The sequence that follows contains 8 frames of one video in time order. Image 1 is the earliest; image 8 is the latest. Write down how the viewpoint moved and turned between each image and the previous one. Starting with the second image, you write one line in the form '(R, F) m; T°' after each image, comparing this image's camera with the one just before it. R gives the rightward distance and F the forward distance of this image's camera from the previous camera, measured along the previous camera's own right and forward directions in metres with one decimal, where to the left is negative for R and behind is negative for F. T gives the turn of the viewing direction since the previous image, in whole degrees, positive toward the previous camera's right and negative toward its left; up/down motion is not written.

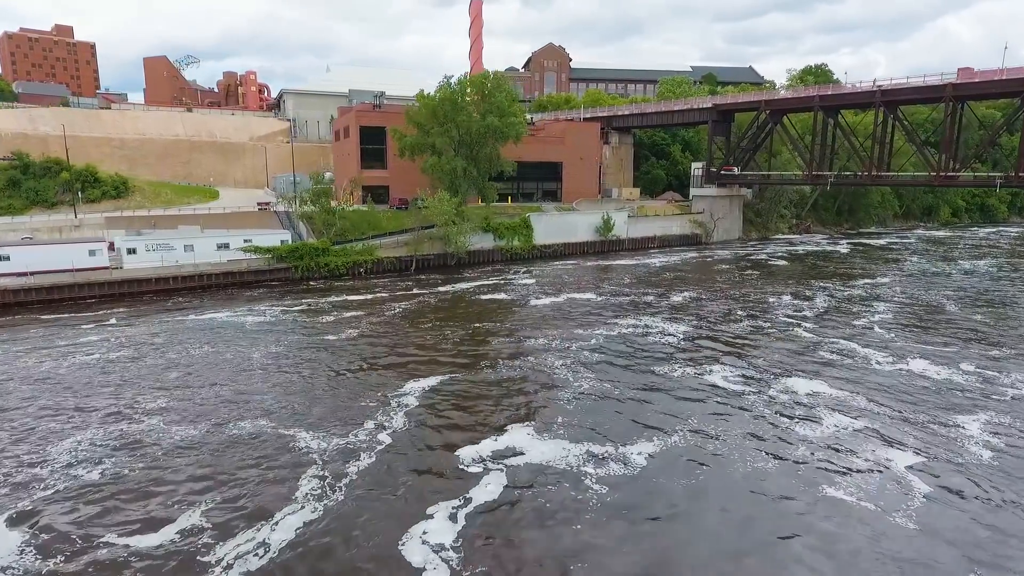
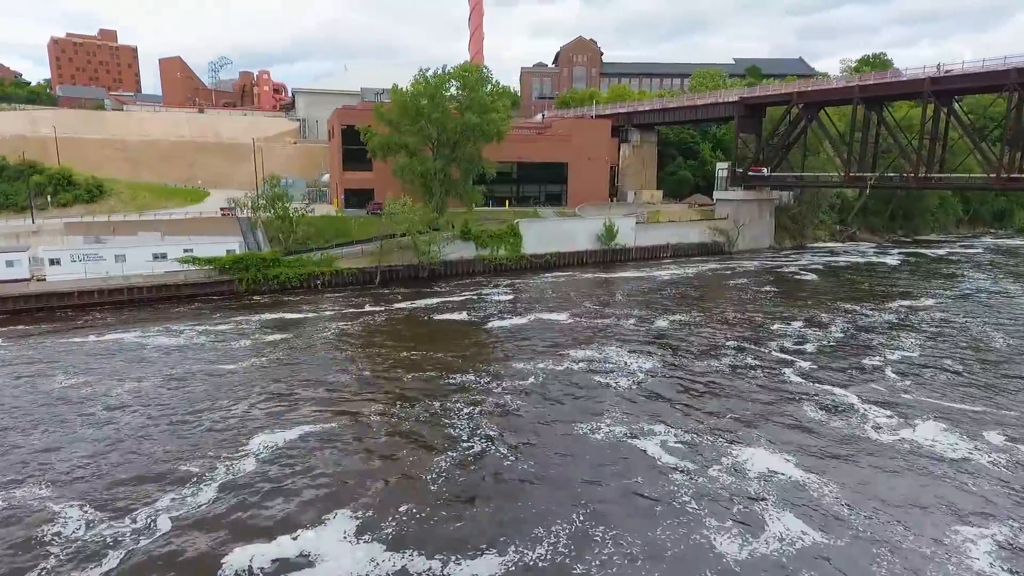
(+5.1, +4.9) m; -5°
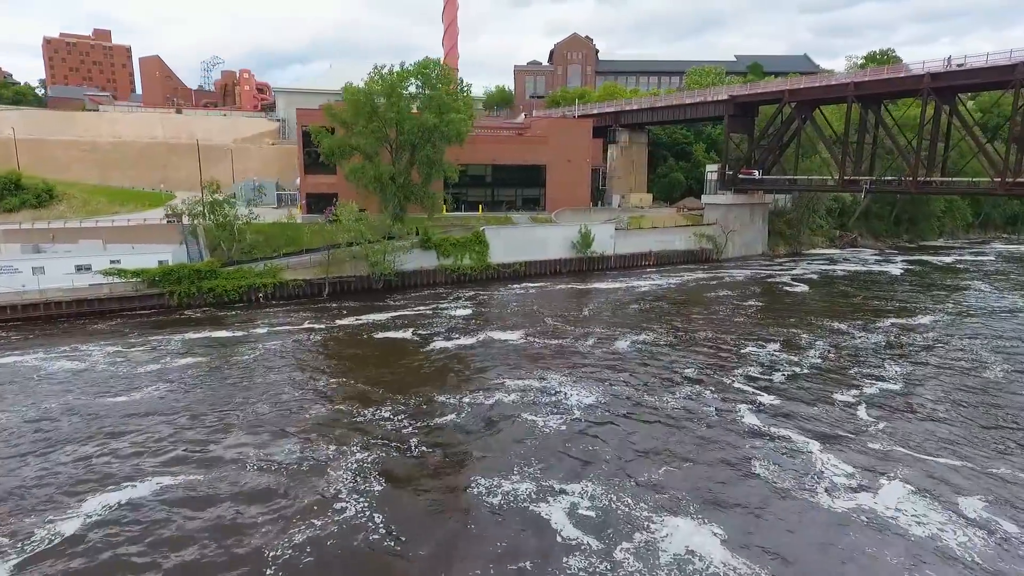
(+3.1, +2.9) m; -1°
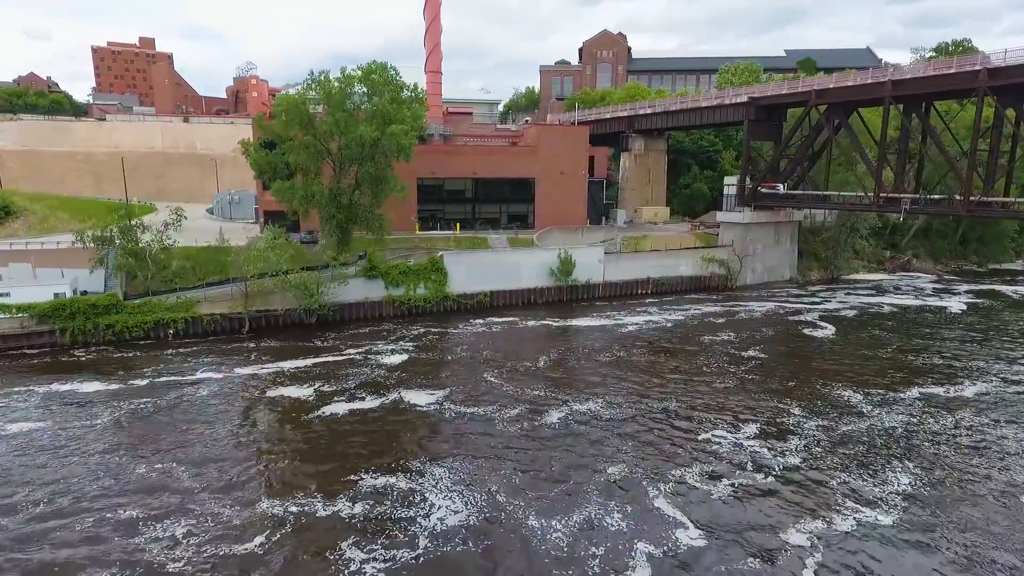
(+5.8, +5.9) m; -6°
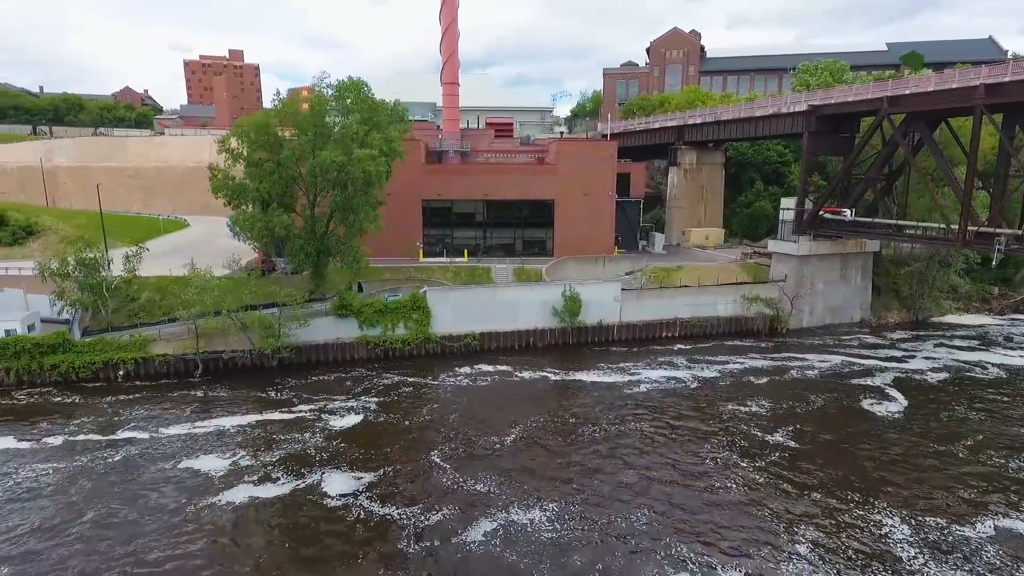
(+4.8, +5.2) m; -8°
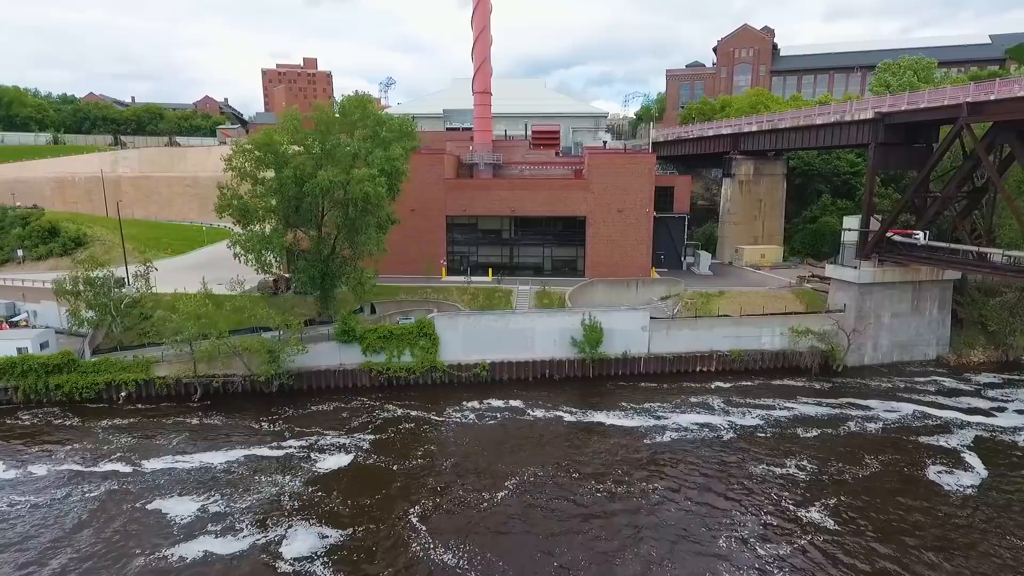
(+2.7, +2.7) m; -7°
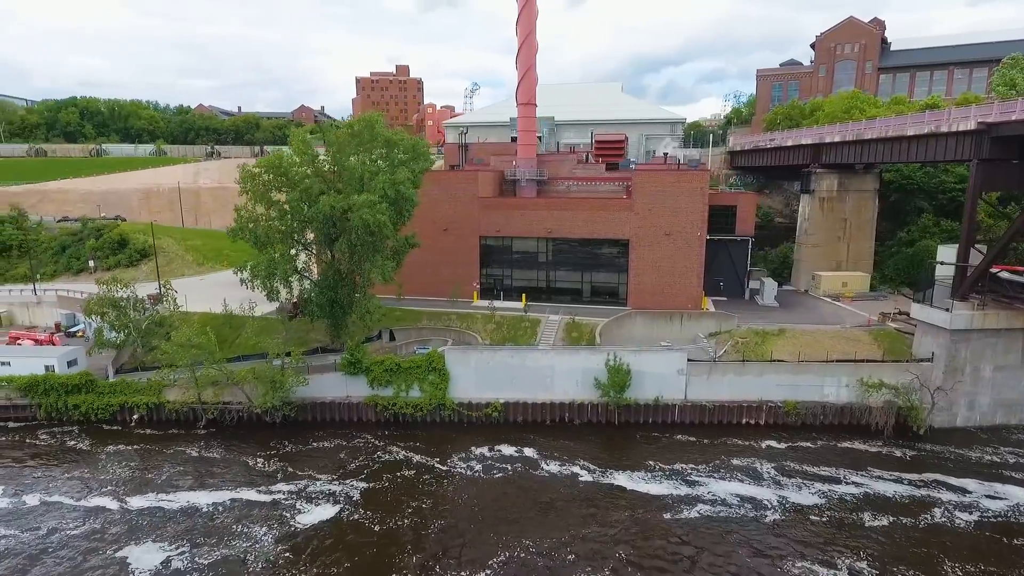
(+3.4, +3.0) m; -9°
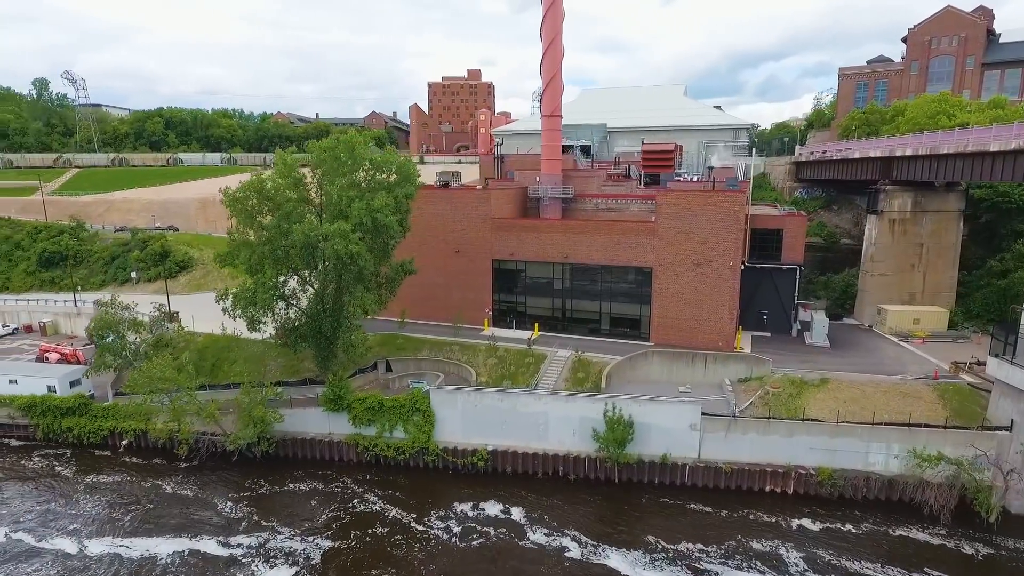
(+3.5, +3.0) m; -7°
